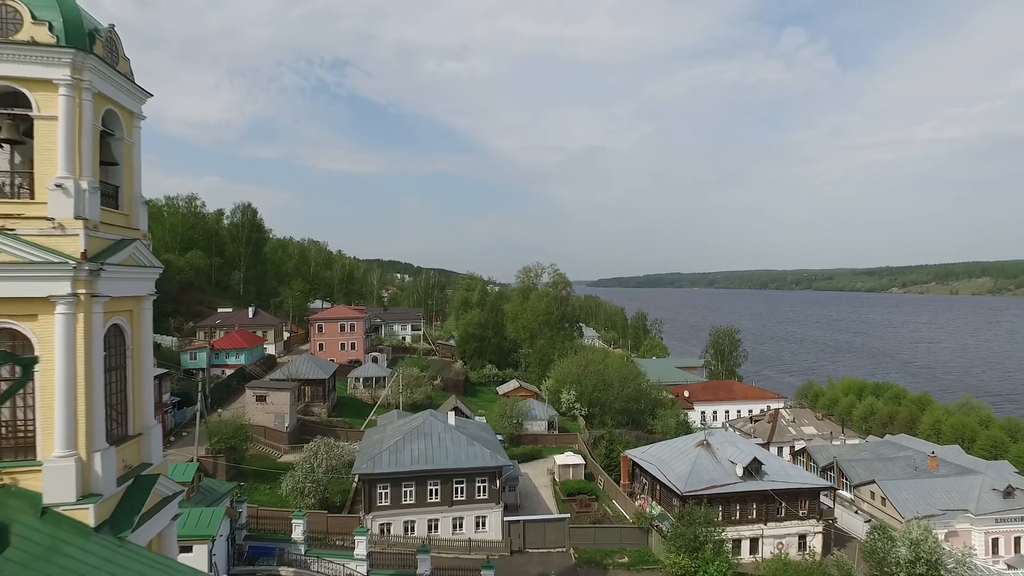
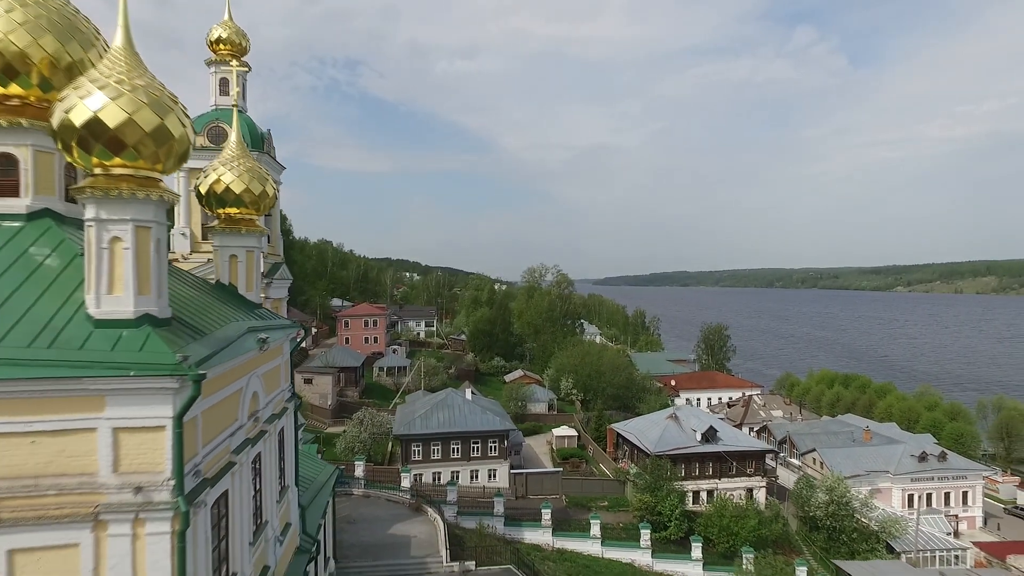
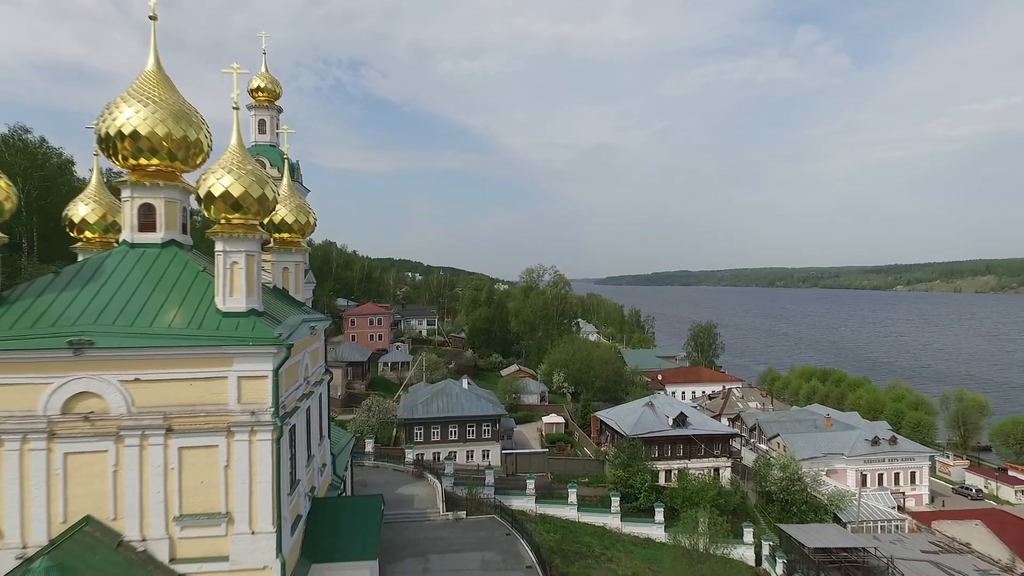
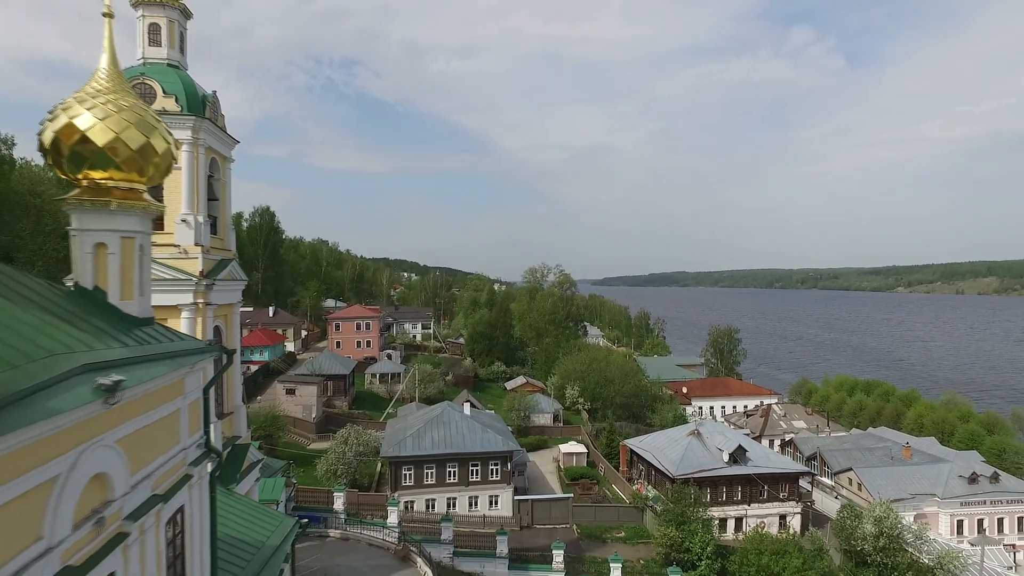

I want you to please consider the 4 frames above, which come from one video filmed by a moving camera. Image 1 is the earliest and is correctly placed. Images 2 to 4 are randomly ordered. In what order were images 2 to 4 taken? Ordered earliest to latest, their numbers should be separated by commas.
4, 2, 3
